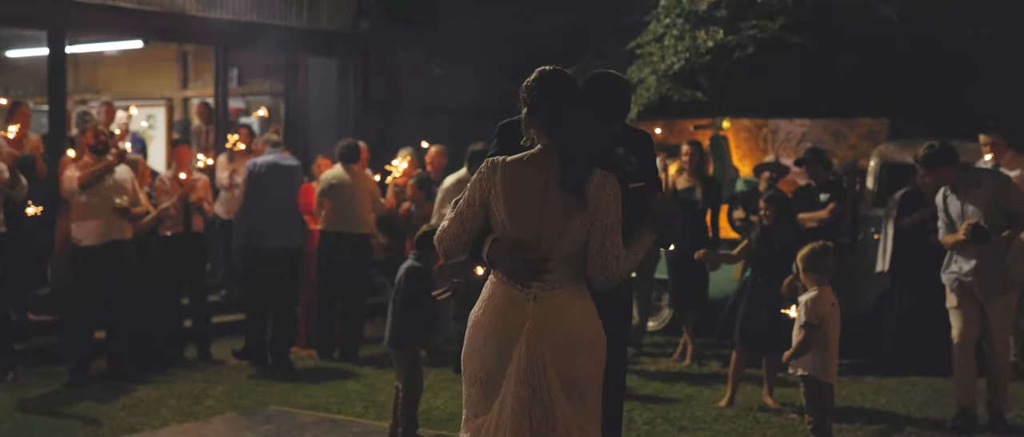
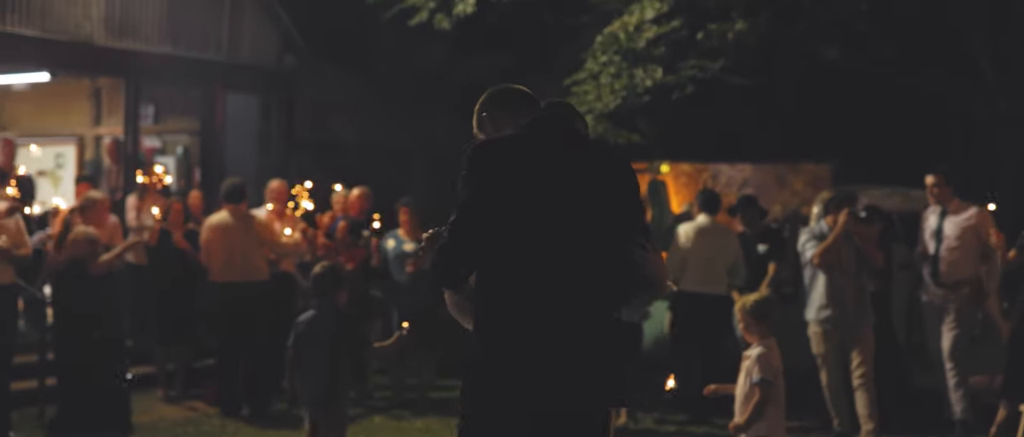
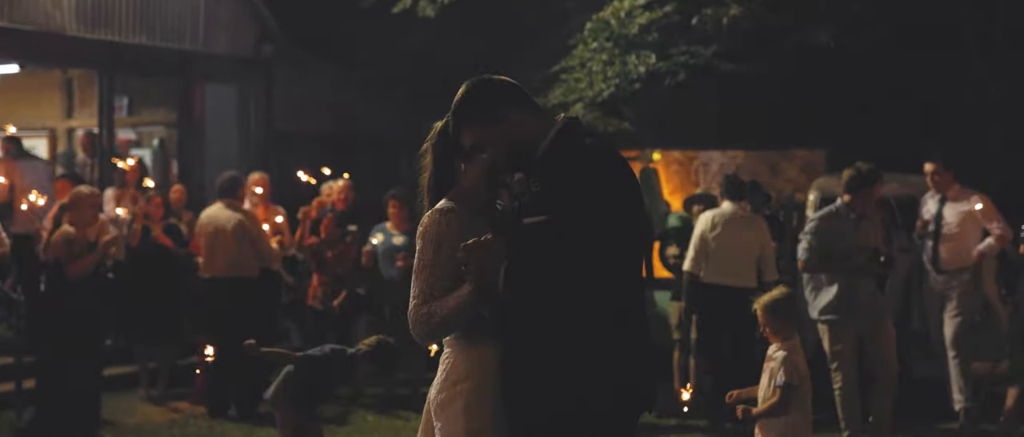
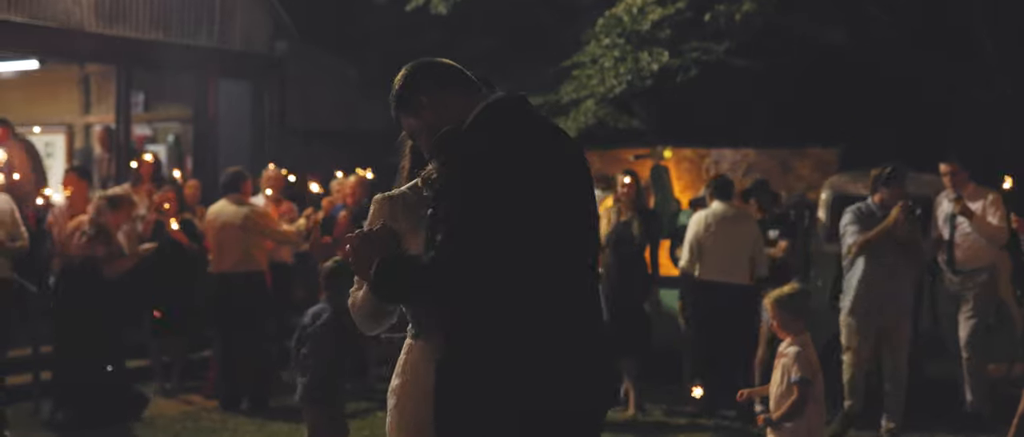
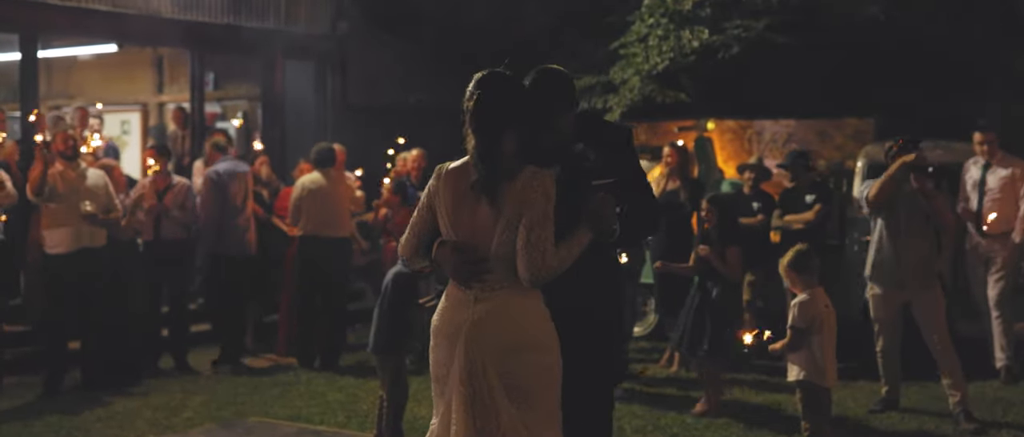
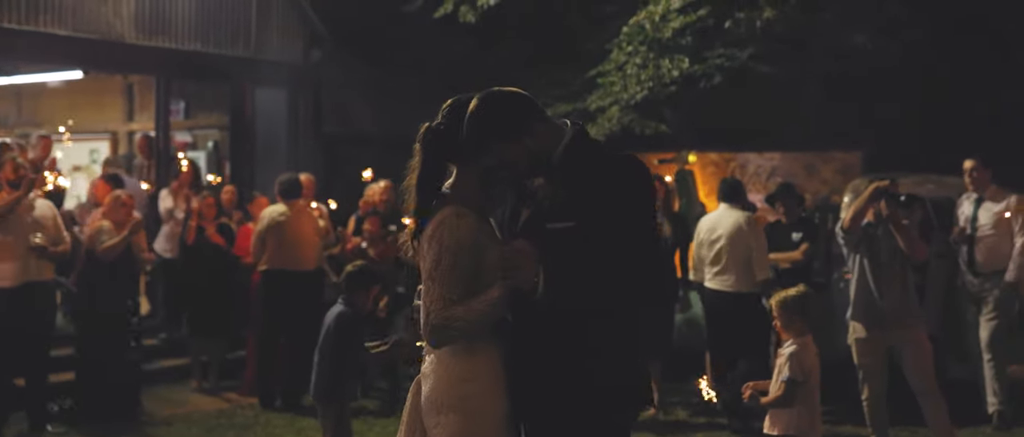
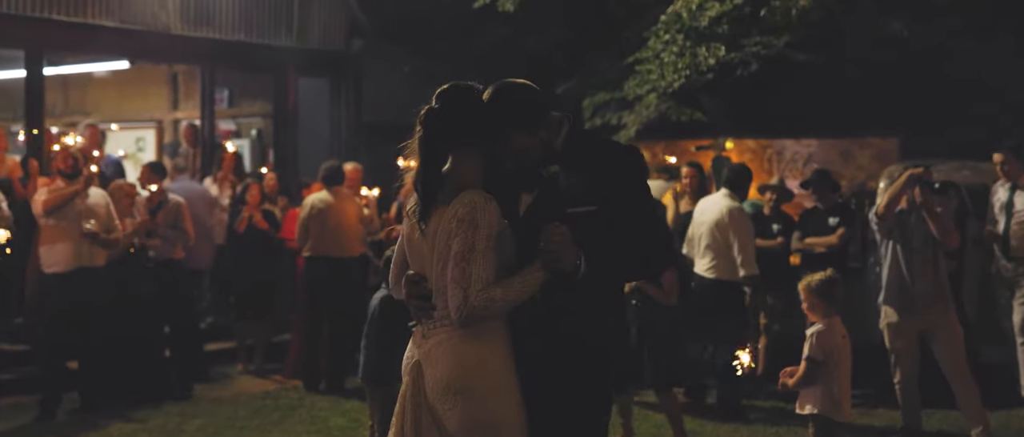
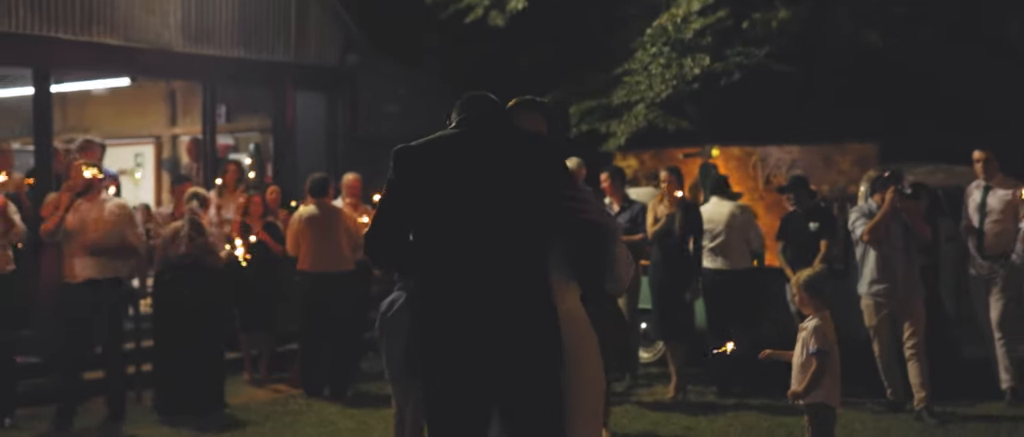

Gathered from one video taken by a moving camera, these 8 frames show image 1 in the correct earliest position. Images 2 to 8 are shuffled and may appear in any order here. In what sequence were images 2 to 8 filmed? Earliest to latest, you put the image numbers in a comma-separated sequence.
5, 7, 6, 3, 4, 2, 8
